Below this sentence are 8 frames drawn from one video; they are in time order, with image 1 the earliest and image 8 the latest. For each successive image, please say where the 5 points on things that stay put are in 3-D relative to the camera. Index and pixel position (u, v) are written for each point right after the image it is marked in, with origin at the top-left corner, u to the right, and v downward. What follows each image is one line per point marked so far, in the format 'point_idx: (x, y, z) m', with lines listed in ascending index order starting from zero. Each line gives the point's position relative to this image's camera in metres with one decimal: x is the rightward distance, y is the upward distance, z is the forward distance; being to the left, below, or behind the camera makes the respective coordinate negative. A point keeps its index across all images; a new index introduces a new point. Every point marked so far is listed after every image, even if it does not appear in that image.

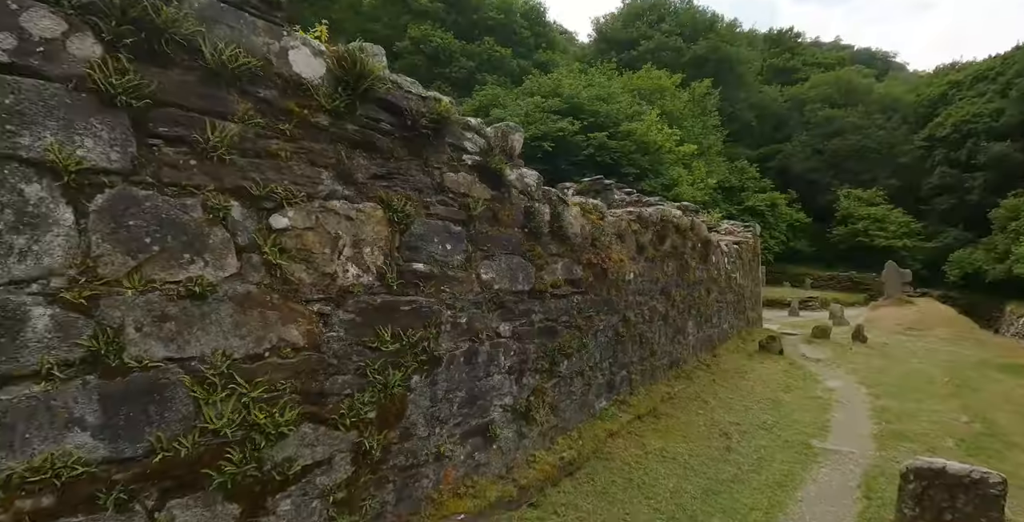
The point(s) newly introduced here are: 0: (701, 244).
0: (+2.9, +0.2, +8.2) m
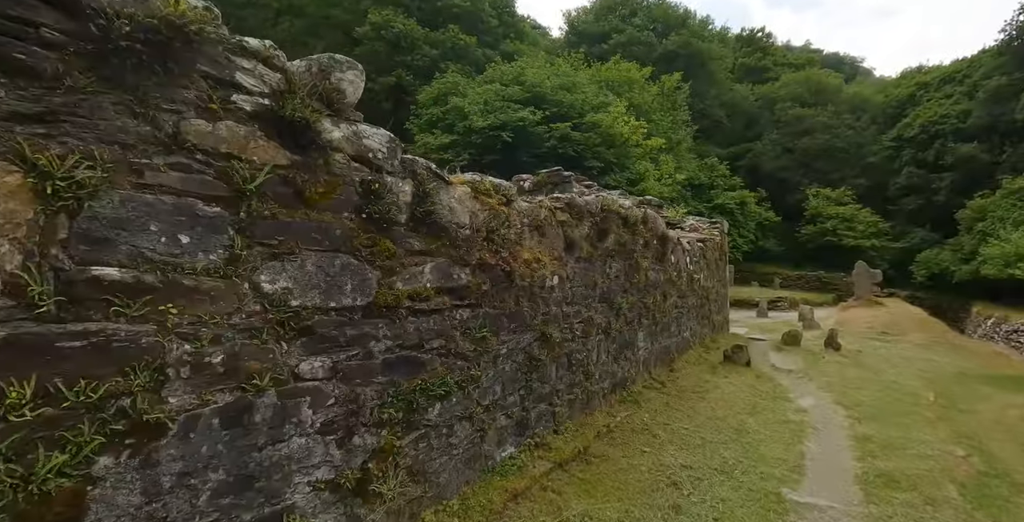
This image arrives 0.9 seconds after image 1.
0: (+1.9, +0.2, +7.0) m
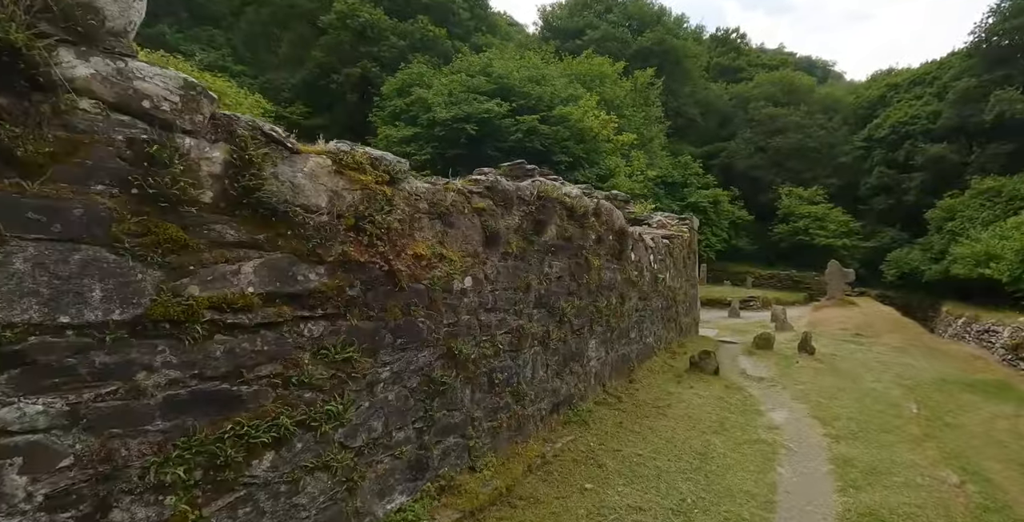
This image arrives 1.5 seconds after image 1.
0: (+1.1, +0.3, +6.2) m
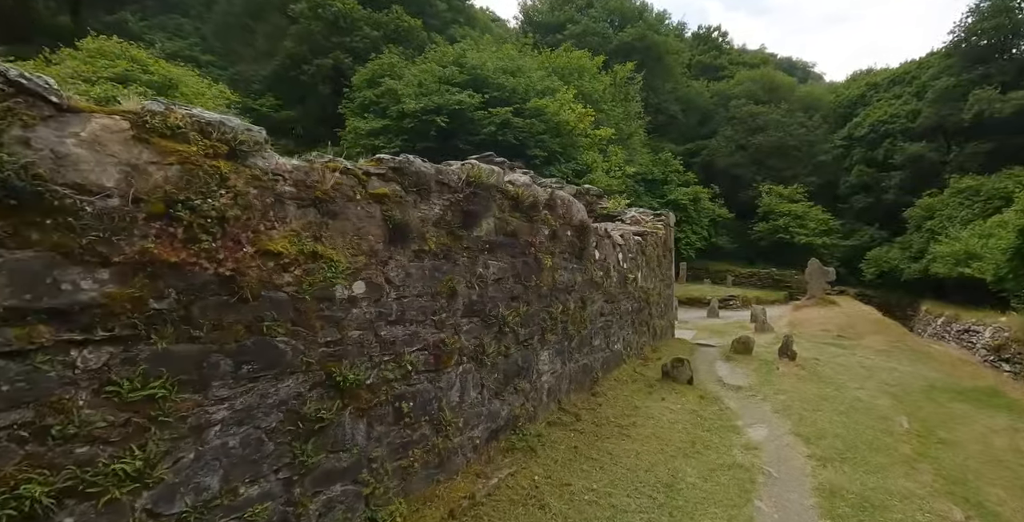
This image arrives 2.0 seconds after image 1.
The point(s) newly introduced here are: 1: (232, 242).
0: (+0.6, +0.3, +5.4) m
1: (-1.1, +0.1, +2.2) m
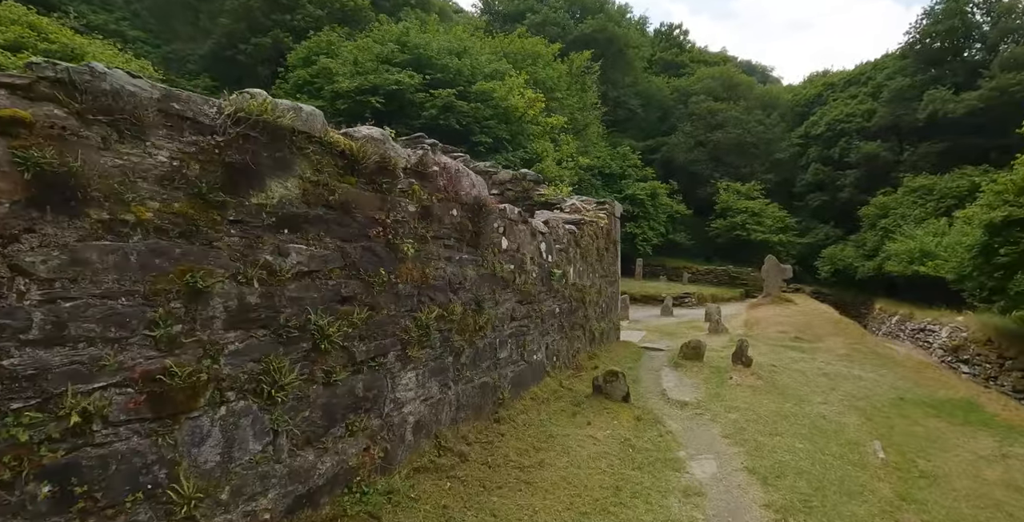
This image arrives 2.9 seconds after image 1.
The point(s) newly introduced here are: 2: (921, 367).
0: (-0.4, +0.4, +4.1) m
1: (-1.8, +0.2, +0.7) m
2: (+6.1, -1.6, +8.1) m
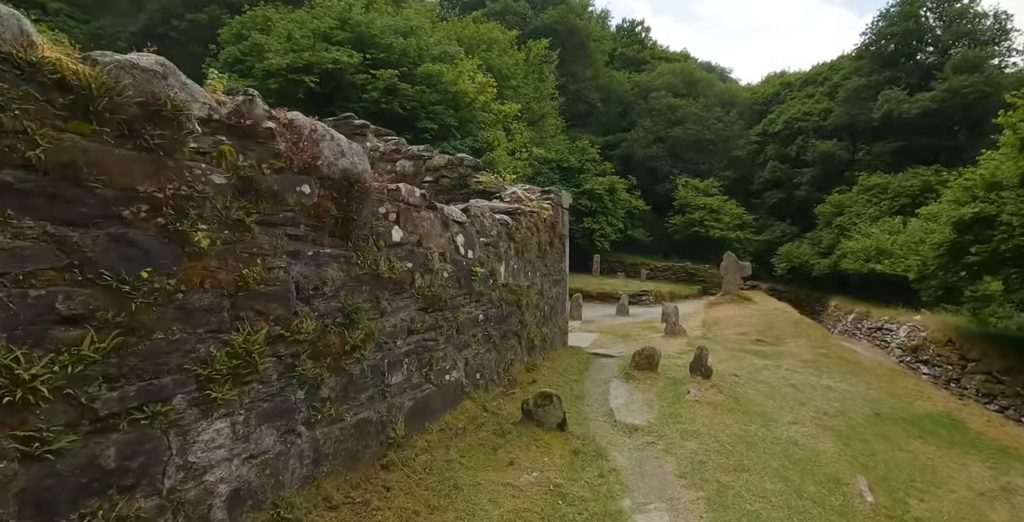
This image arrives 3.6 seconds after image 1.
0: (-1.0, +0.4, +3.0) m
1: (-2.2, +0.2, -0.5) m
2: (+5.1, -1.5, +7.4) m
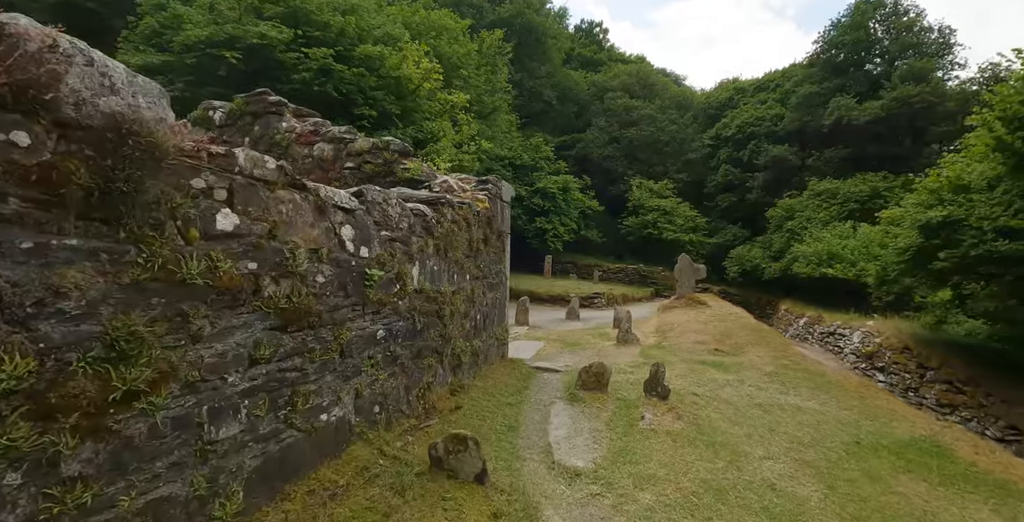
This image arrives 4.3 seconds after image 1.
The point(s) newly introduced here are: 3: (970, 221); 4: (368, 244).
0: (-1.5, +0.4, +1.8) m
1: (-2.4, +0.2, -1.7) m
2: (+4.3, -1.6, +6.7) m
3: (+6.4, +0.5, +7.6) m
4: (-1.0, +0.1, +3.7) m
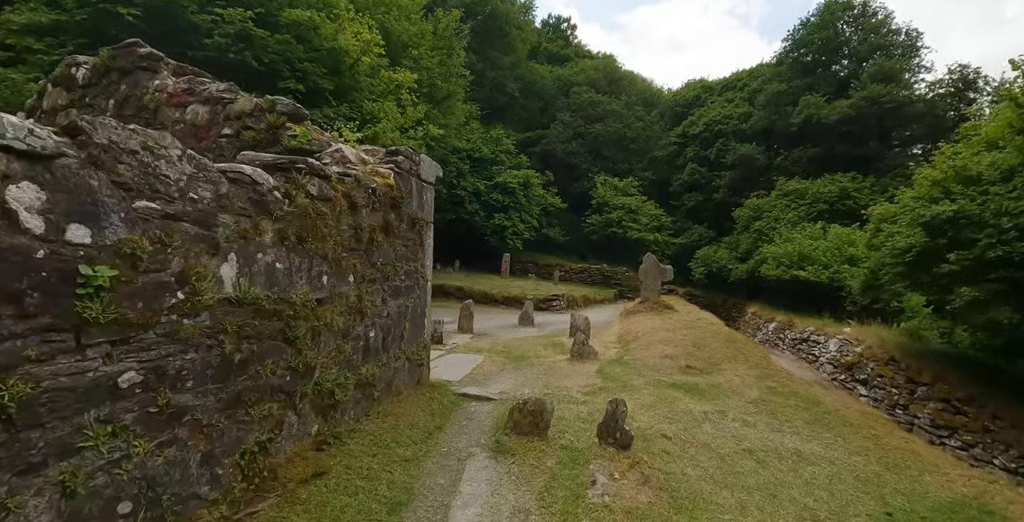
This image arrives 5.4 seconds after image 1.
0: (-1.9, +0.5, +0.2) m
1: (-2.7, +0.2, -3.4) m
2: (+3.5, -1.6, +5.4) m
3: (+5.6, +0.5, +6.4) m
4: (-1.6, +0.2, +2.1) m
